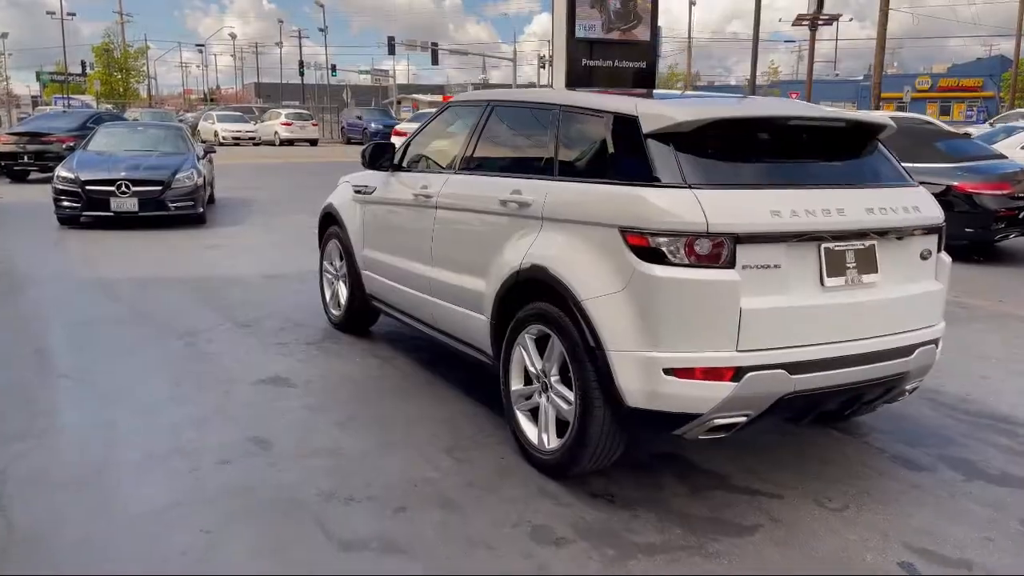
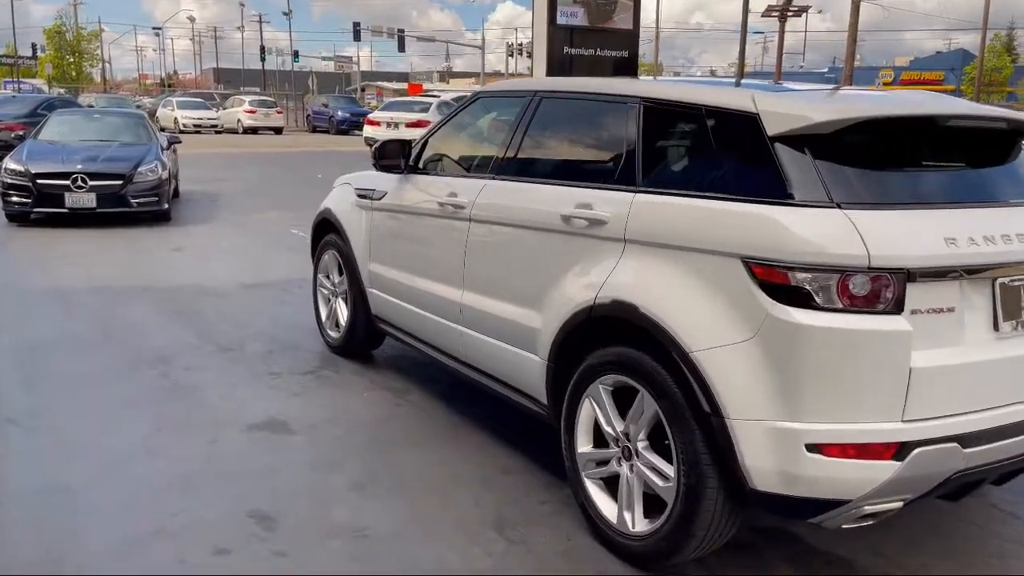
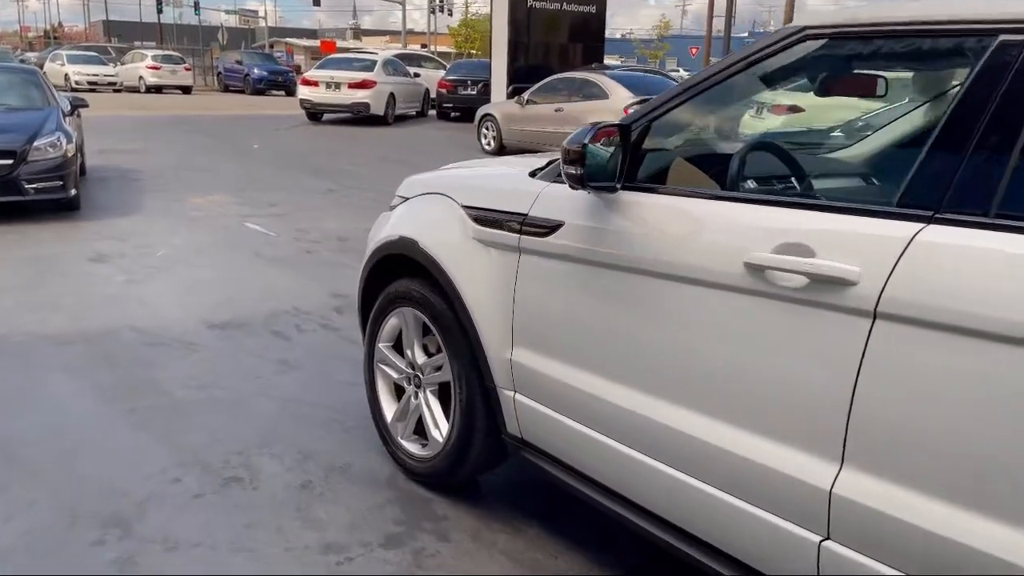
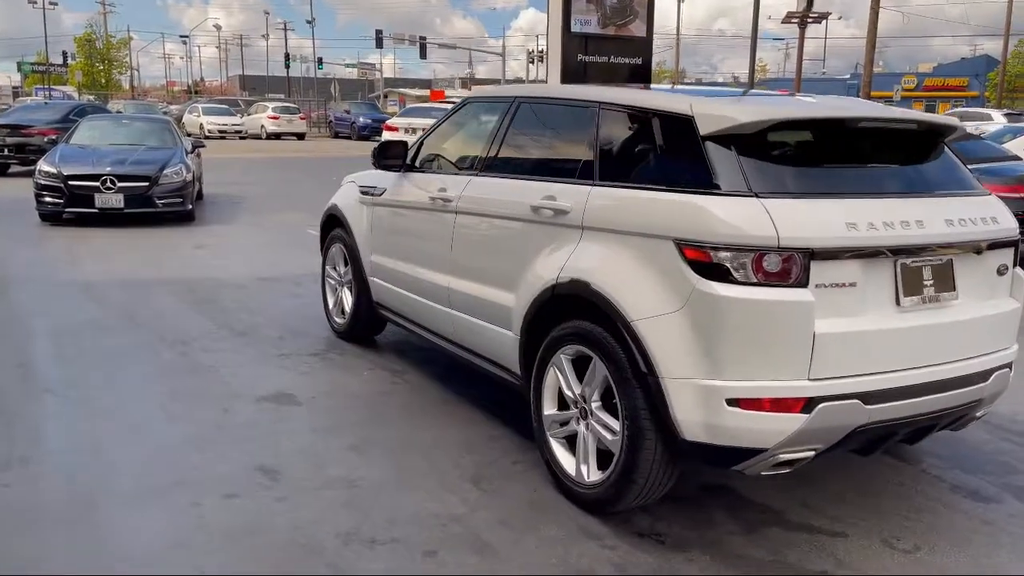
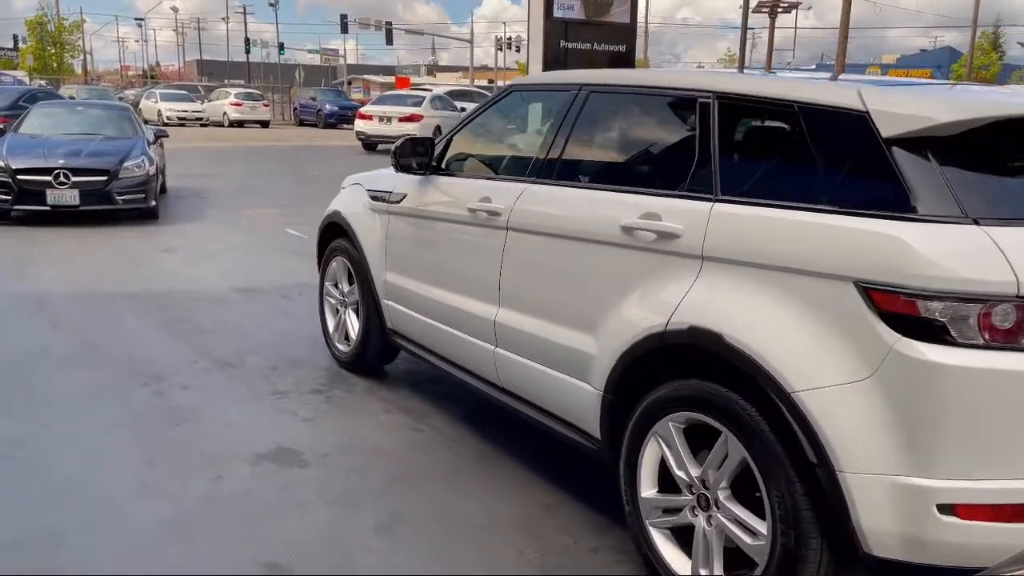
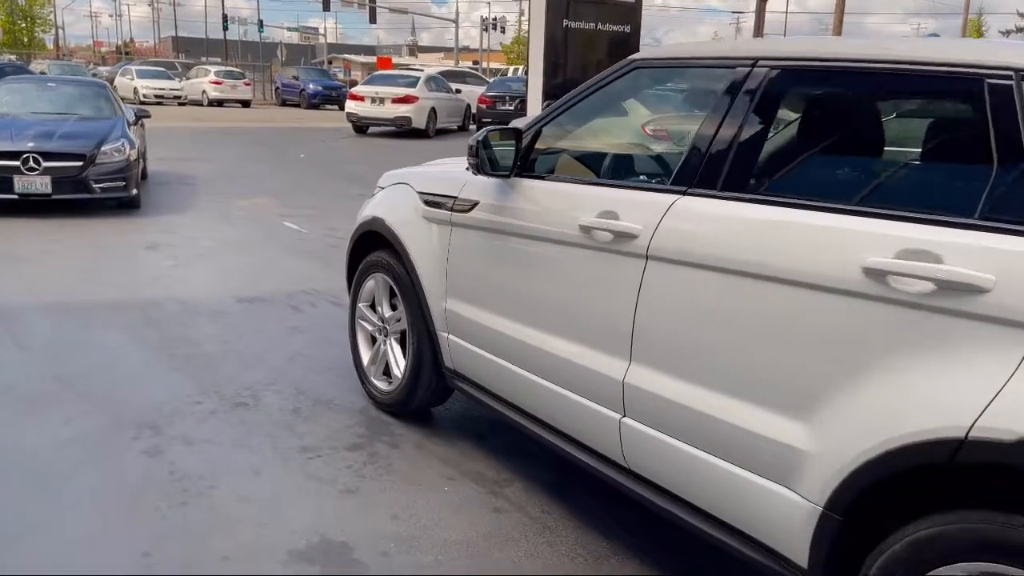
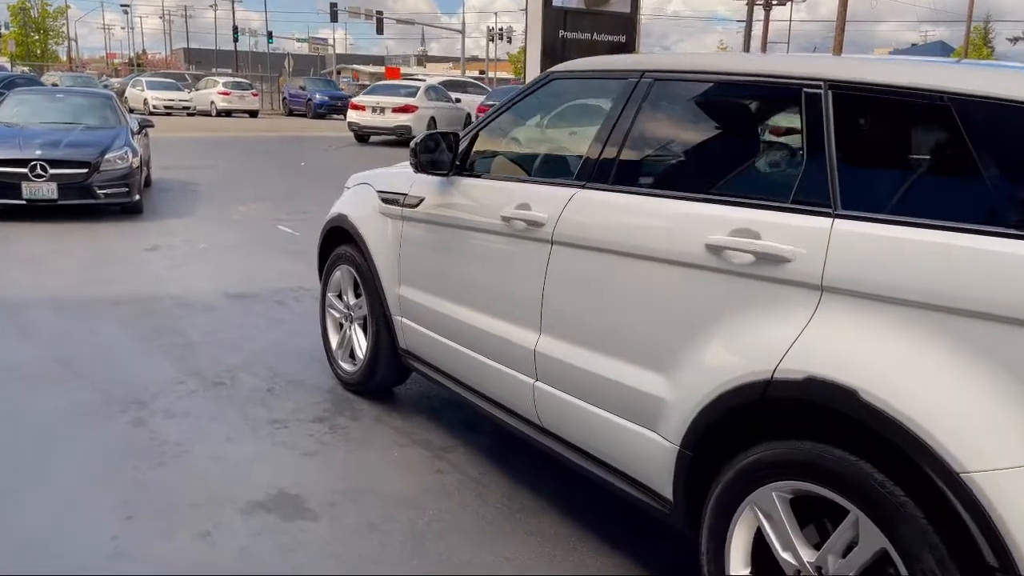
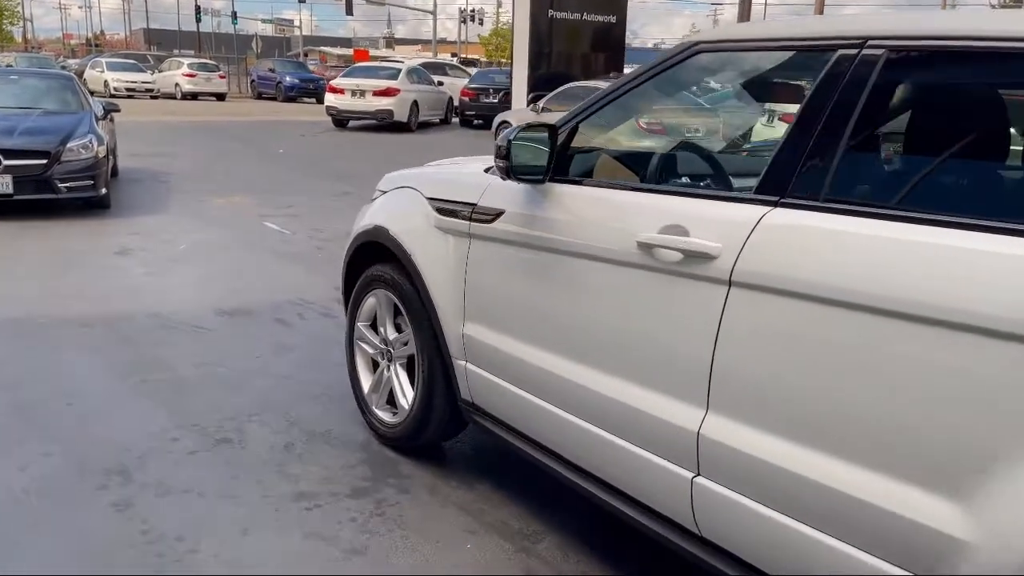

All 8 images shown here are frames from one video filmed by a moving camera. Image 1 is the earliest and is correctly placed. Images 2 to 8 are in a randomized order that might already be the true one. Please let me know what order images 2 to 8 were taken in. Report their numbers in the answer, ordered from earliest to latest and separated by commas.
4, 2, 5, 7, 6, 8, 3
